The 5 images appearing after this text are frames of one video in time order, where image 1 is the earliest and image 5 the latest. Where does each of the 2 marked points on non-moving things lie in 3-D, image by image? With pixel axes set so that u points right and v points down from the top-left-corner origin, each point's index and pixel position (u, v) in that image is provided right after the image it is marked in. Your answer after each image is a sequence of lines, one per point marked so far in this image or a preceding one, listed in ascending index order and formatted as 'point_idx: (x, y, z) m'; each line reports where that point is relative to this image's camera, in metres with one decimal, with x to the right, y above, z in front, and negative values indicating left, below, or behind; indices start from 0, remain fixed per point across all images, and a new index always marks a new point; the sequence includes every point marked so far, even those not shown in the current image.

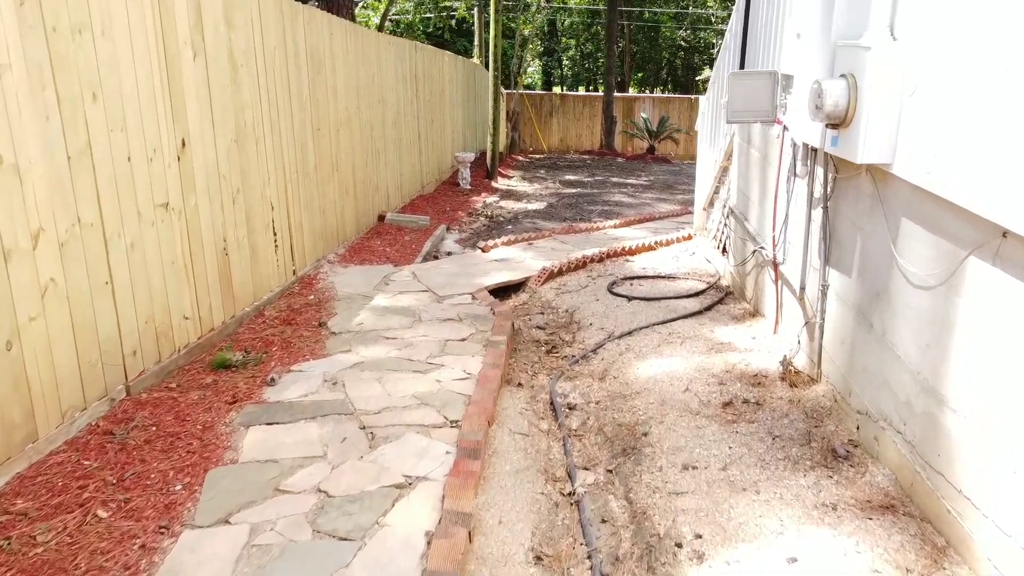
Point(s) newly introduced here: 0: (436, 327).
0: (-0.4, -0.2, +3.9) m
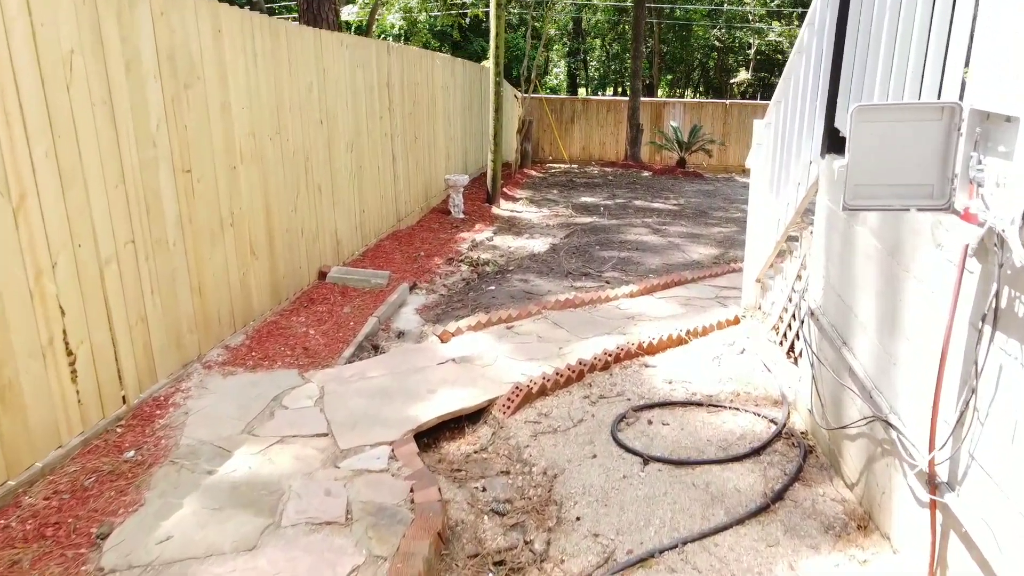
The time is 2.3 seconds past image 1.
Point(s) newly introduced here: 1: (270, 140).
0: (-0.6, -0.7, +2.2) m
1: (-1.3, +0.8, +4.4) m
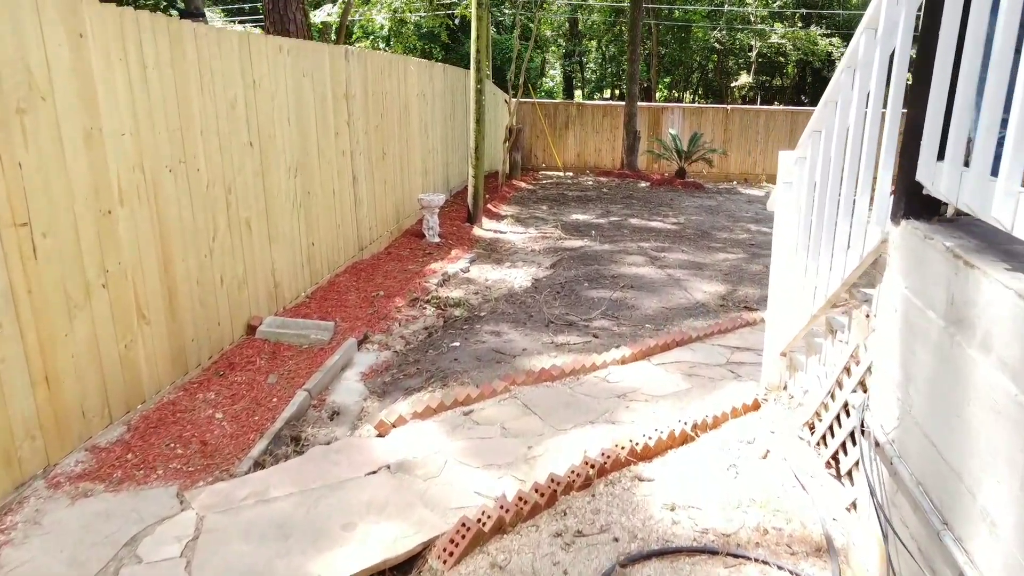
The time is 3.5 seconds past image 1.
0: (-0.8, -1.0, +1.3) m
1: (-1.5, +0.5, +3.5) m
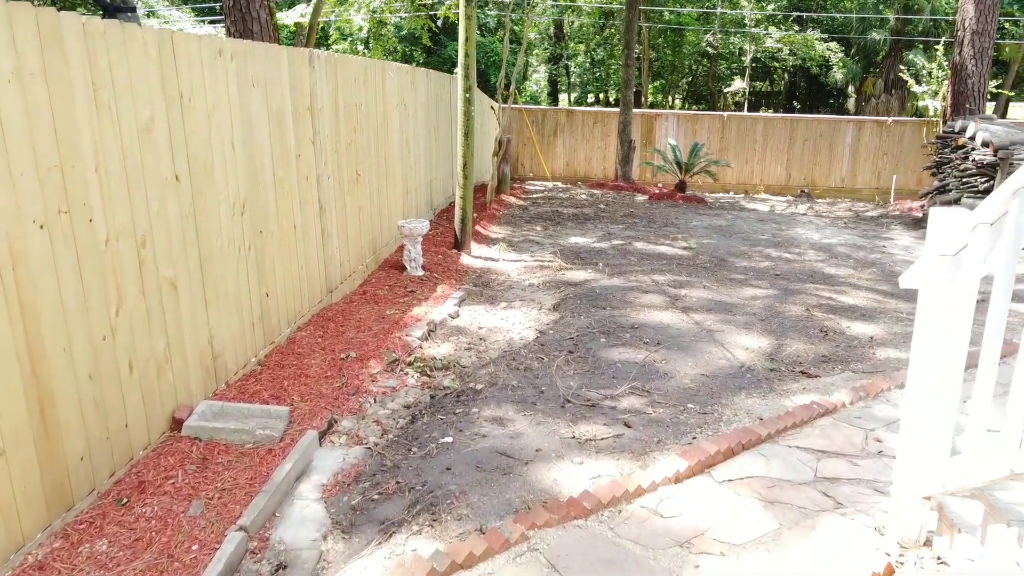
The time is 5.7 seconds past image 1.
0: (-0.6, -1.3, +0.3) m
1: (-1.4, +0.2, +2.5) m
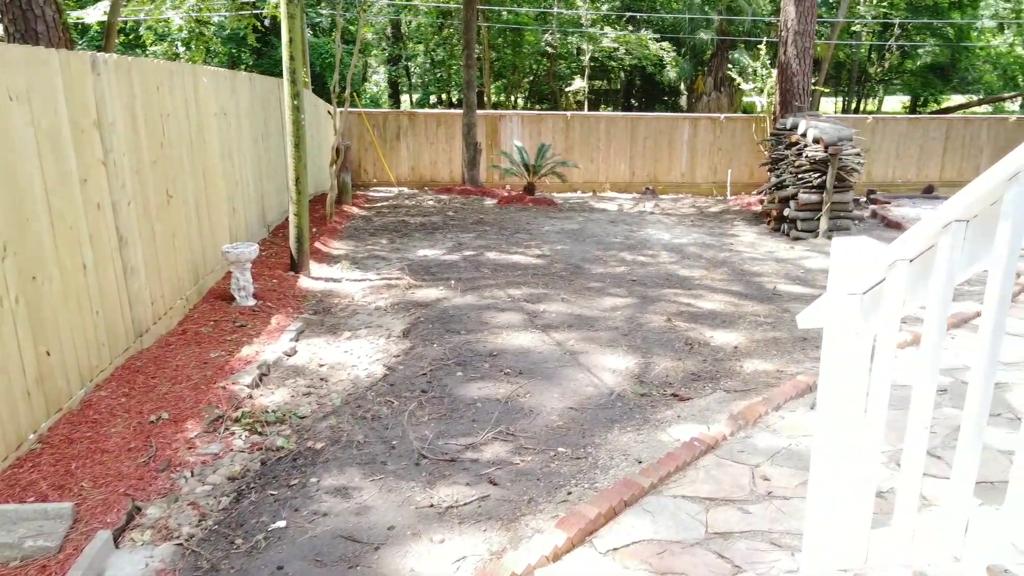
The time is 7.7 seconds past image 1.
0: (-0.6, -1.5, -0.3) m
1: (-1.8, -0.1, +1.7) m
